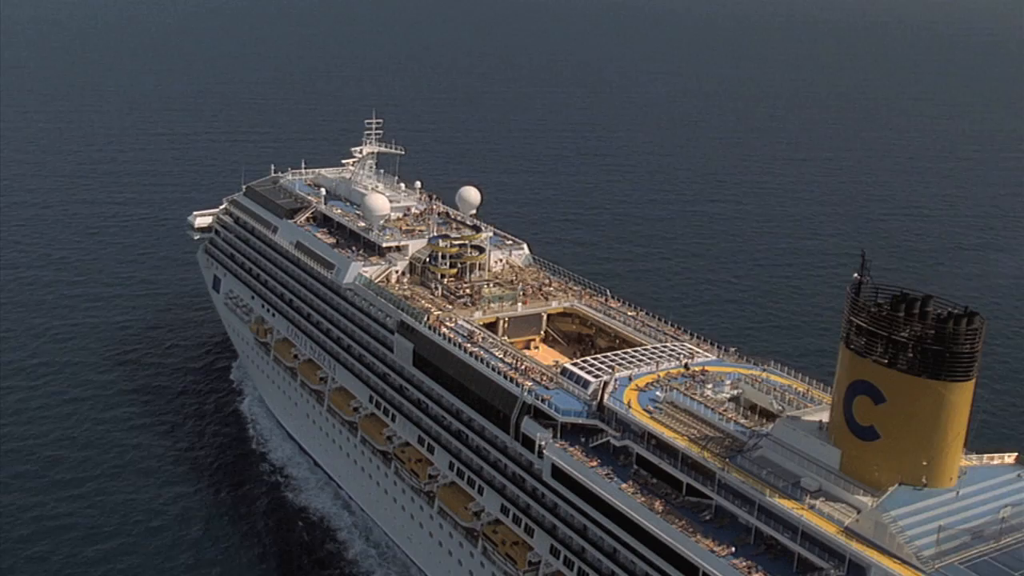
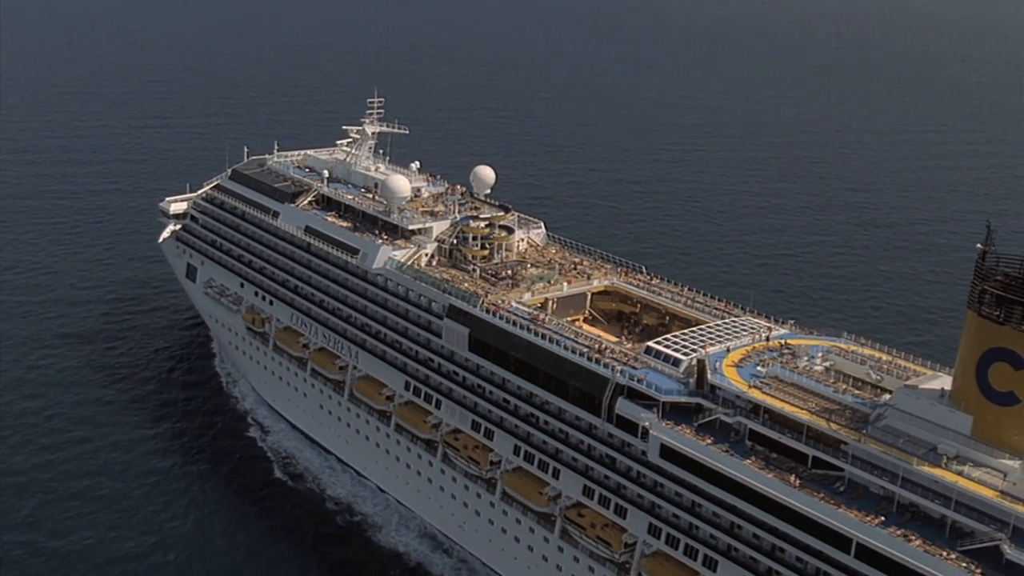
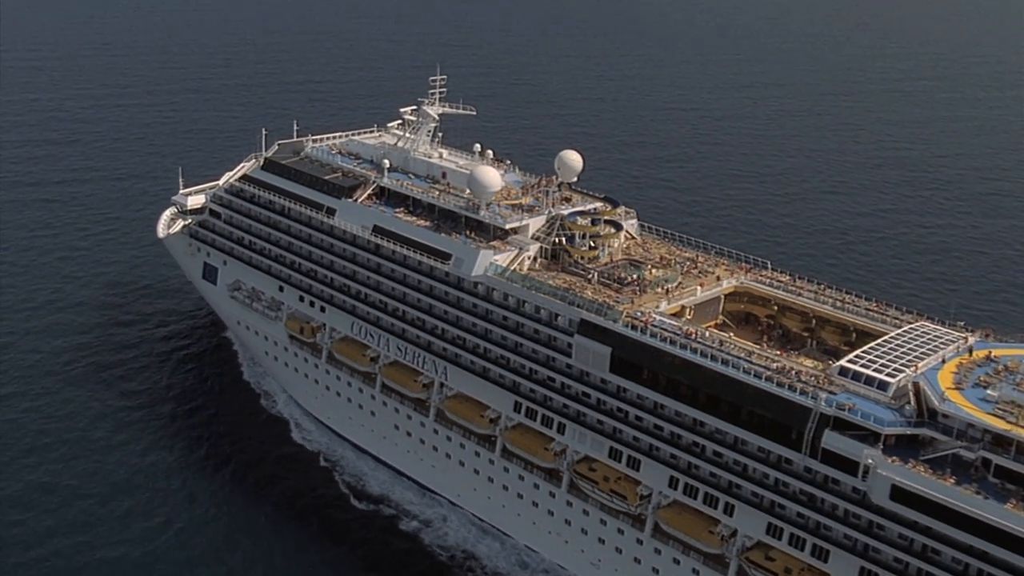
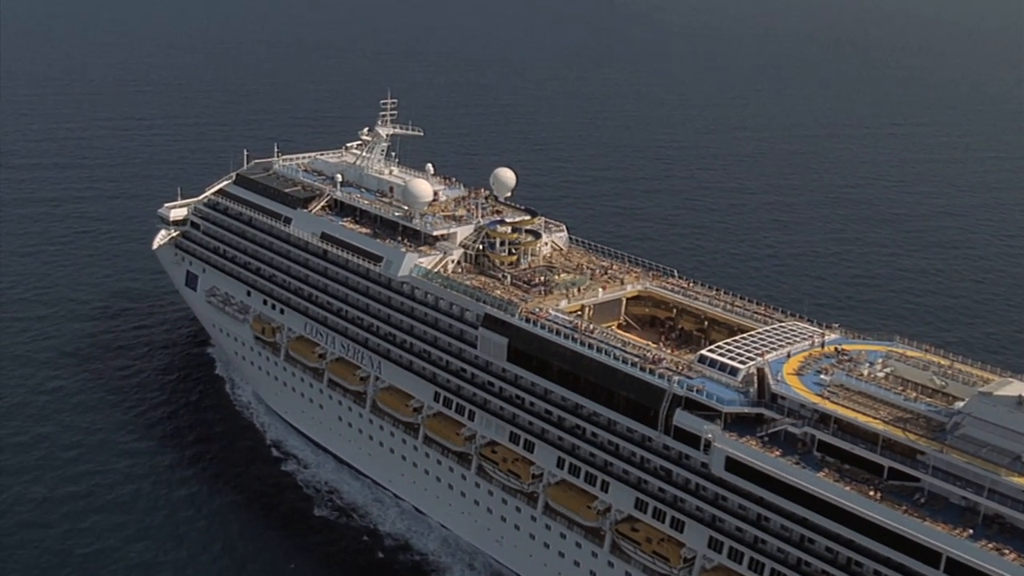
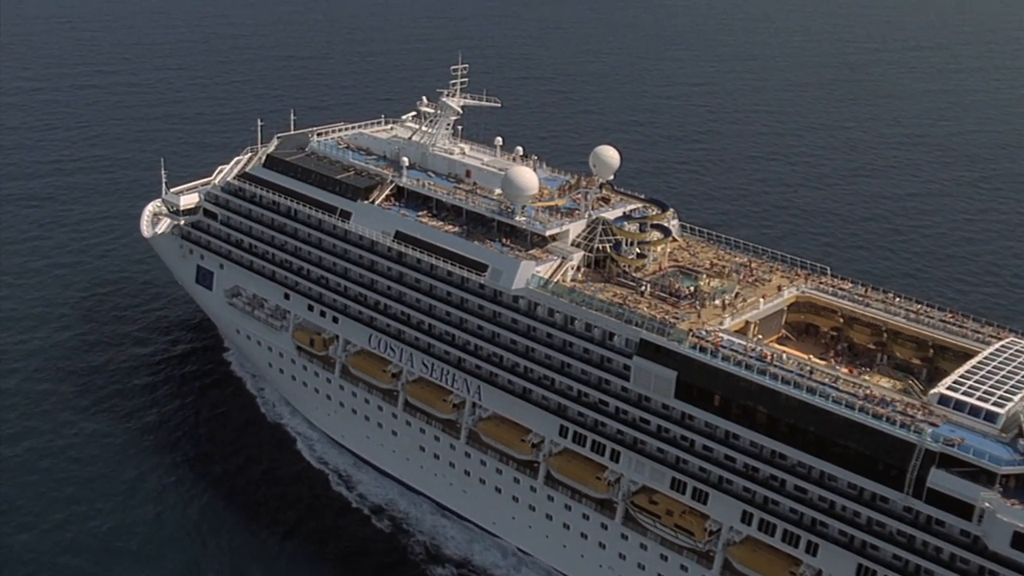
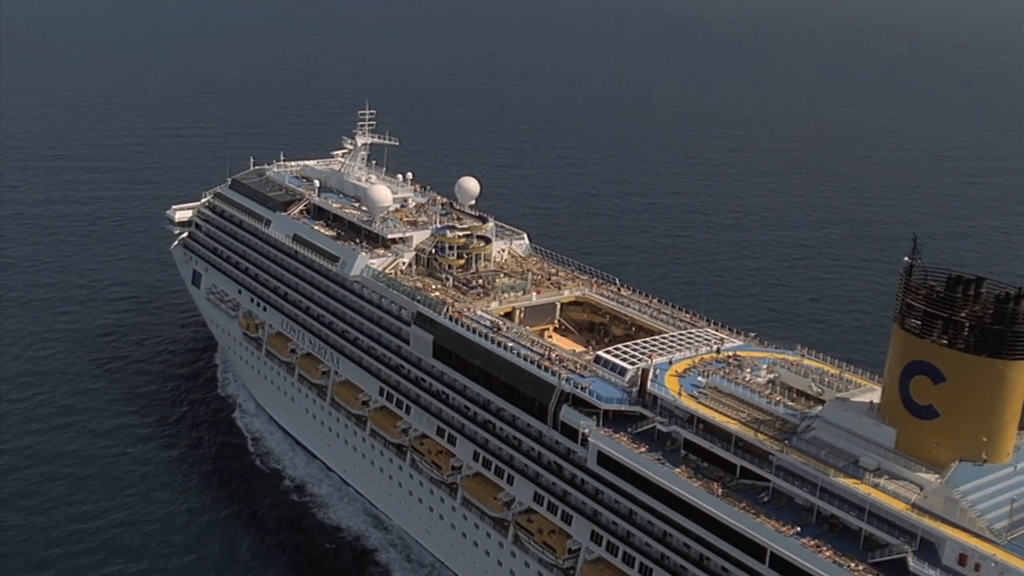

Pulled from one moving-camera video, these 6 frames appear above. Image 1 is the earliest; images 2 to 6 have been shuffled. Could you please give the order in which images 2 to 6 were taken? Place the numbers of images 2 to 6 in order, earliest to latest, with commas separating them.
6, 2, 4, 3, 5
